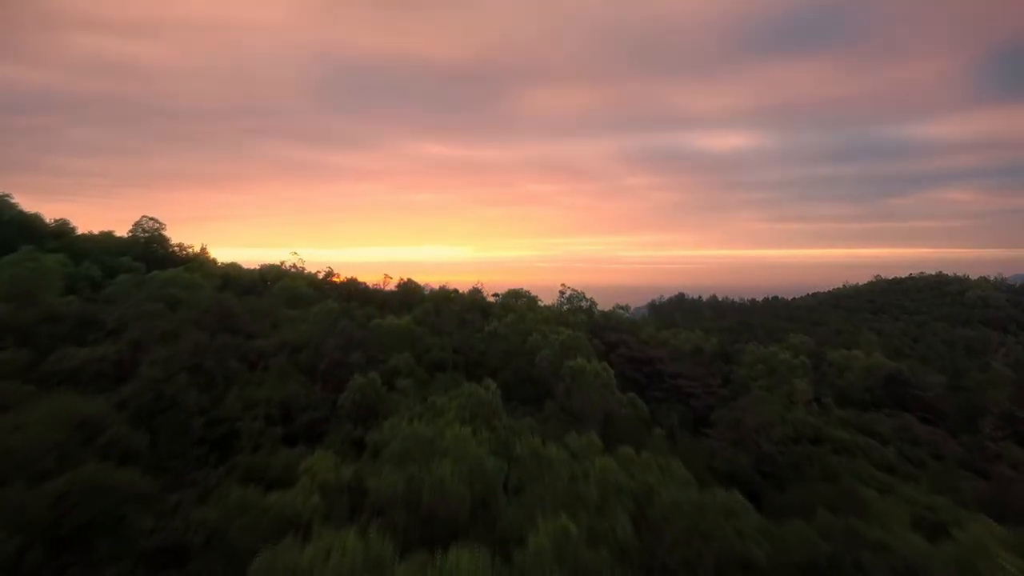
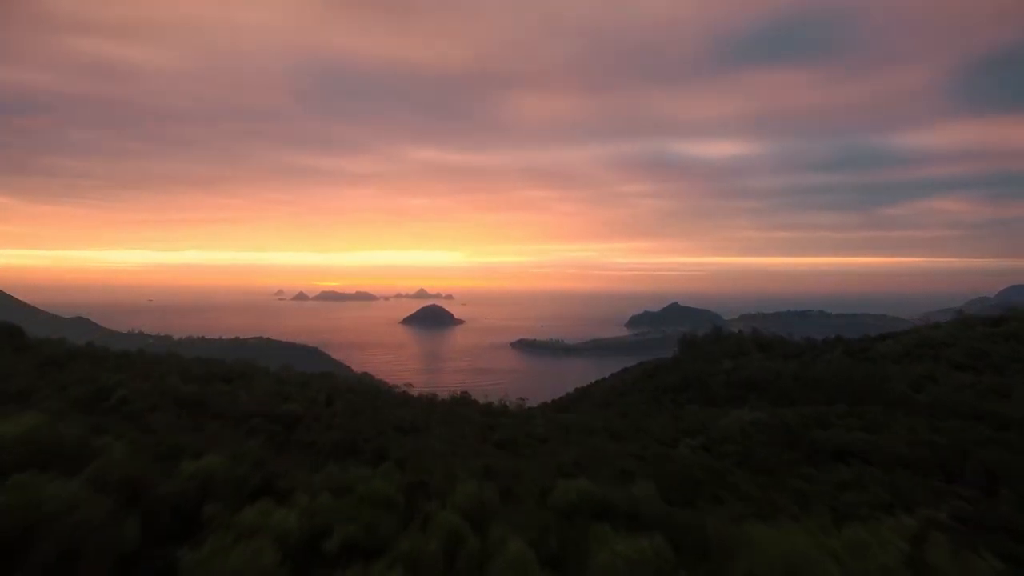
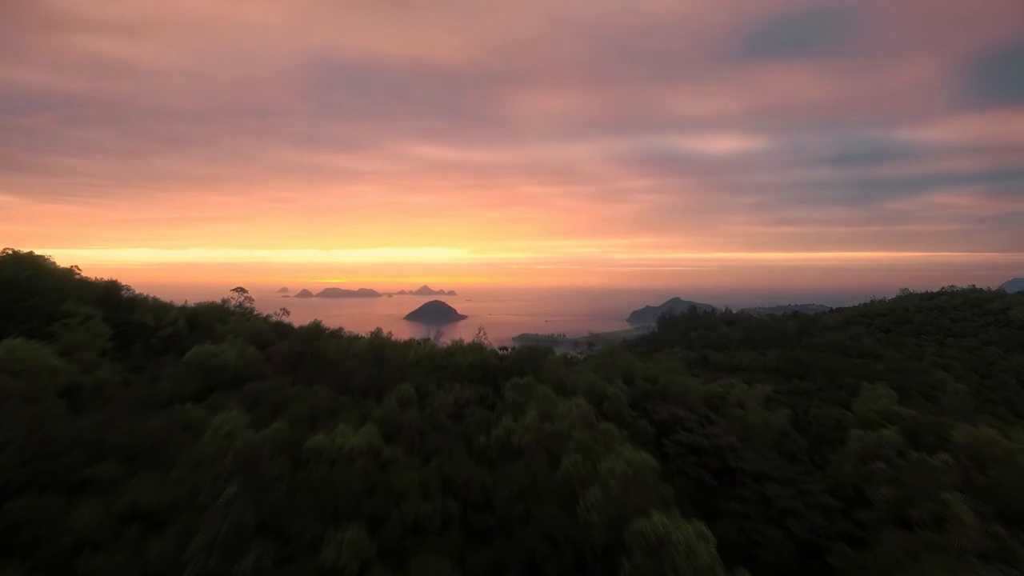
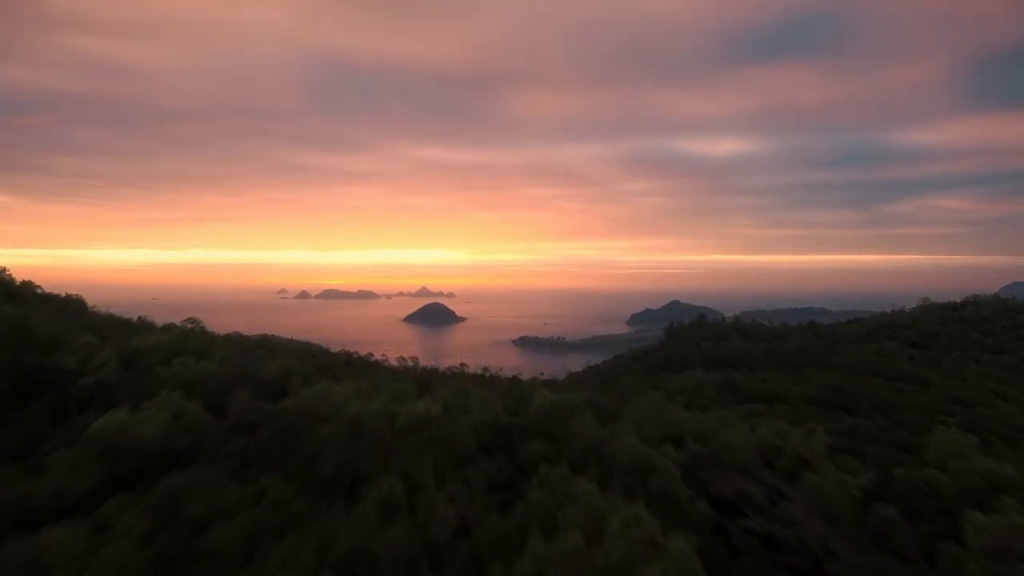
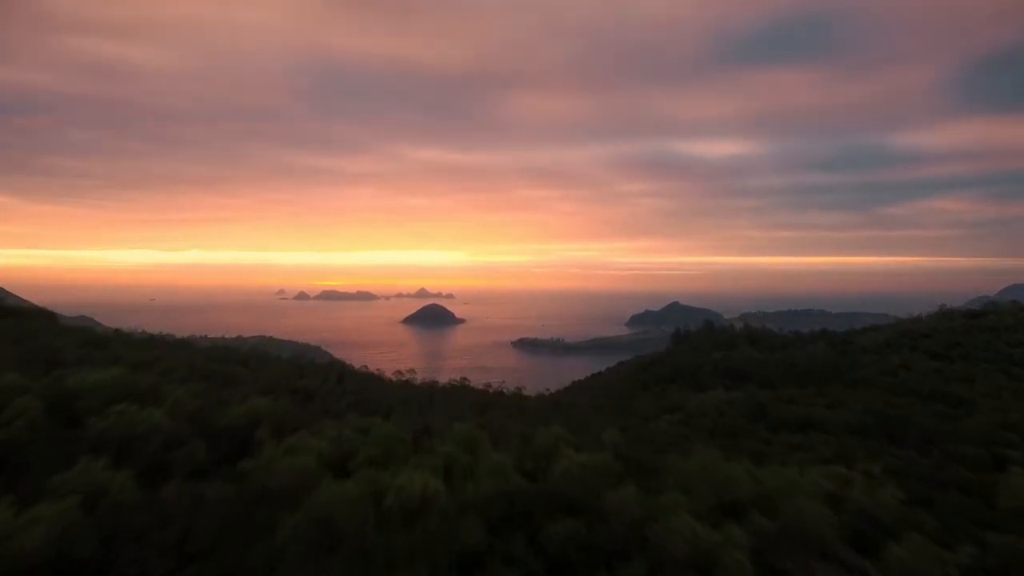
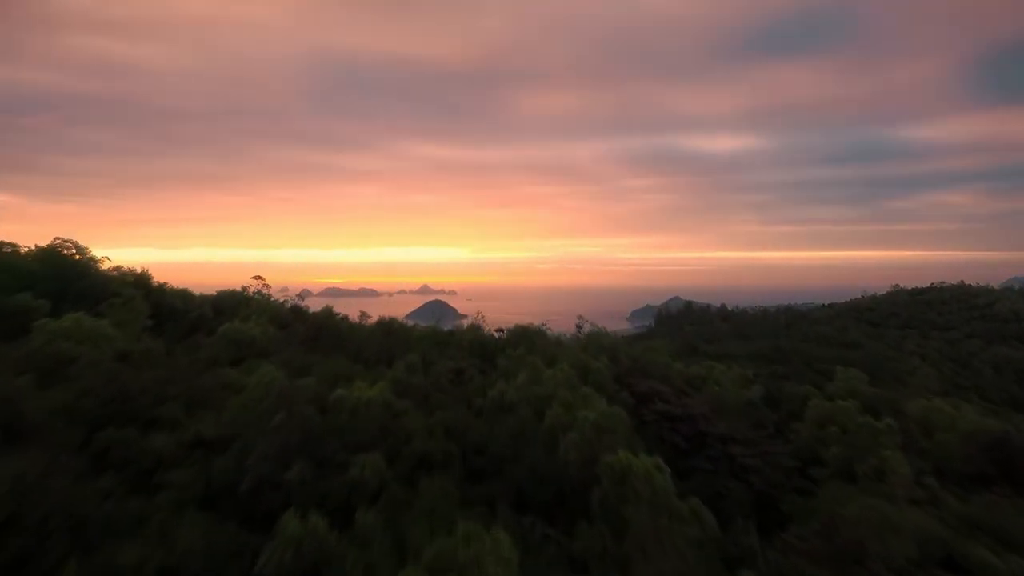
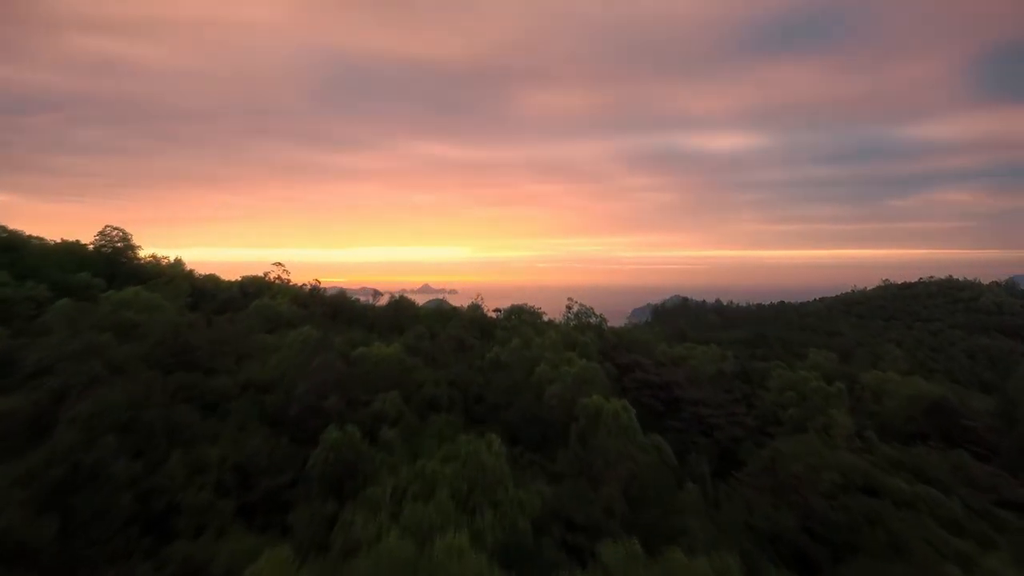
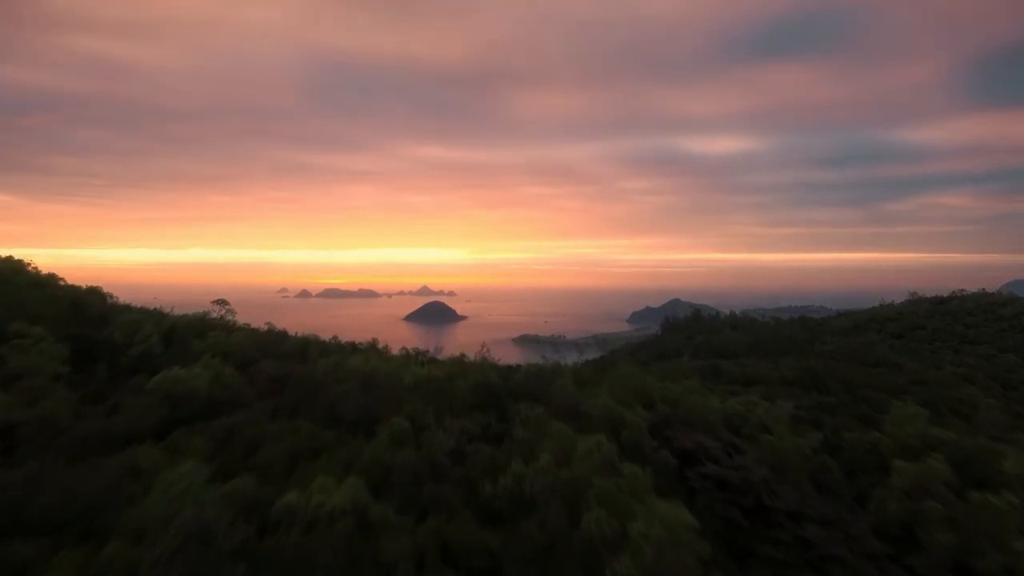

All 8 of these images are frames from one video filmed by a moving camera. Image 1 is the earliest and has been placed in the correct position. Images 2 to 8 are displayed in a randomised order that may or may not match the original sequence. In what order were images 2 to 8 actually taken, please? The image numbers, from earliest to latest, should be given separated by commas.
7, 6, 3, 8, 4, 5, 2
